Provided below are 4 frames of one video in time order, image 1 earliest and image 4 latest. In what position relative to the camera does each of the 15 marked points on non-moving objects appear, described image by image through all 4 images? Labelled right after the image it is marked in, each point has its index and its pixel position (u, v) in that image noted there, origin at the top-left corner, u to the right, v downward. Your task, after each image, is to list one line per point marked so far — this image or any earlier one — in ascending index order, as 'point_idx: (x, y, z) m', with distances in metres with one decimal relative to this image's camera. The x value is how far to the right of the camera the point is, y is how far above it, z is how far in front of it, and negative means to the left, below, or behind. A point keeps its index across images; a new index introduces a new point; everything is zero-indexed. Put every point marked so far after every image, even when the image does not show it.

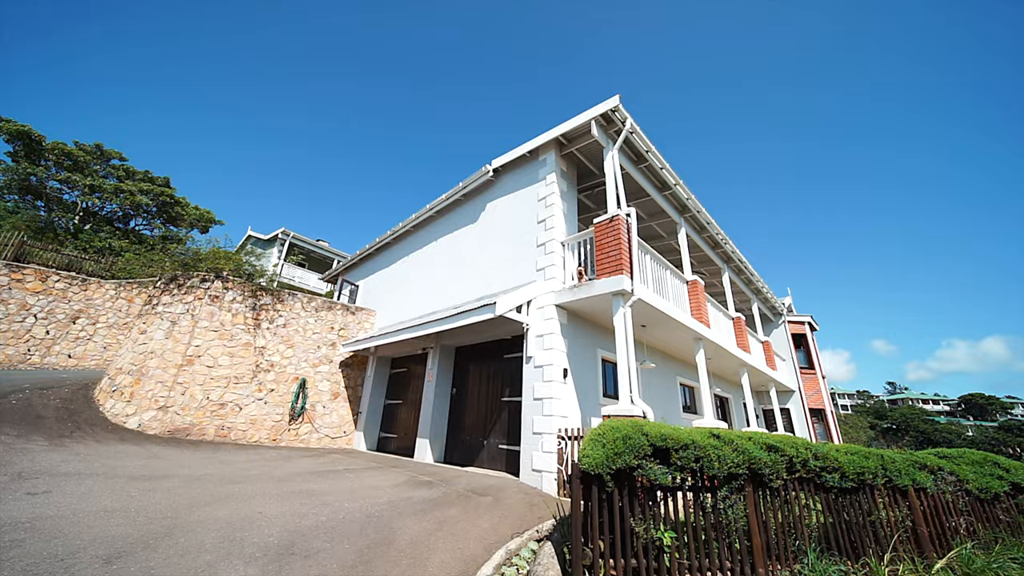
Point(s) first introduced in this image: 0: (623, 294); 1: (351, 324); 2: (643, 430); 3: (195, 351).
0: (+2.0, -0.1, +6.4) m
1: (-5.7, -1.3, +12.5) m
2: (+1.3, -1.4, +3.6) m
3: (-8.3, -1.7, +9.3) m
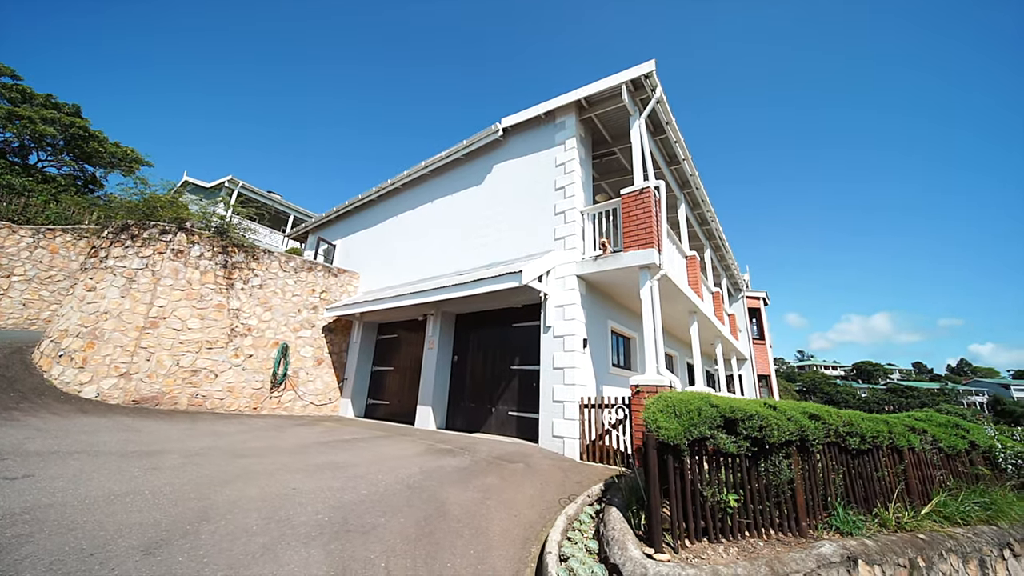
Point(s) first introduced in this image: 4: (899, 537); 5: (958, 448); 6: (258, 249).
0: (+2.5, +0.4, +6.4) m
1: (-5.9, 0.0, +11.7) m
2: (+2.1, -1.2, +3.7) m
3: (-8.2, -0.6, +8.2) m
4: (+4.2, -2.7, +3.9) m
5: (+6.8, -2.4, +5.4) m
6: (-7.3, +1.1, +10.1) m
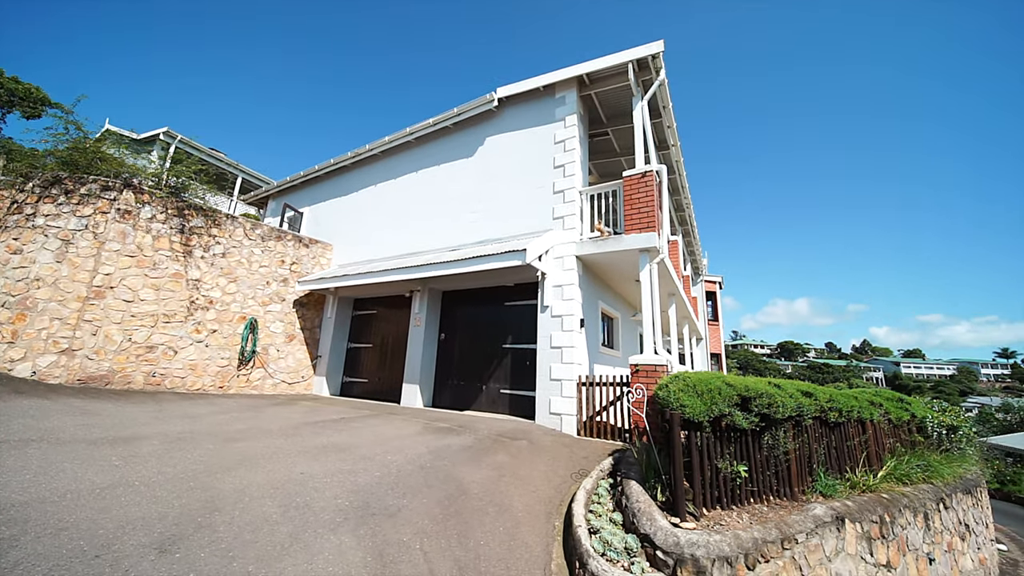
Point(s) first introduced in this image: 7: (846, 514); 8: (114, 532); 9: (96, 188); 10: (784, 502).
0: (+2.6, +0.7, +6.6) m
1: (-6.4, +0.9, +10.9) m
2: (+2.4, -1.0, +4.0) m
3: (-8.3, +0.1, +7.2) m
4: (+4.5, -2.6, +4.4) m
5: (+6.8, -2.3, +6.2) m
6: (-7.5, +1.9, +9.1) m
7: (+3.7, -2.5, +3.9) m
8: (-3.0, -1.8, +2.7) m
9: (-8.6, +2.1, +7.4) m
10: (+3.1, -2.4, +4.1) m
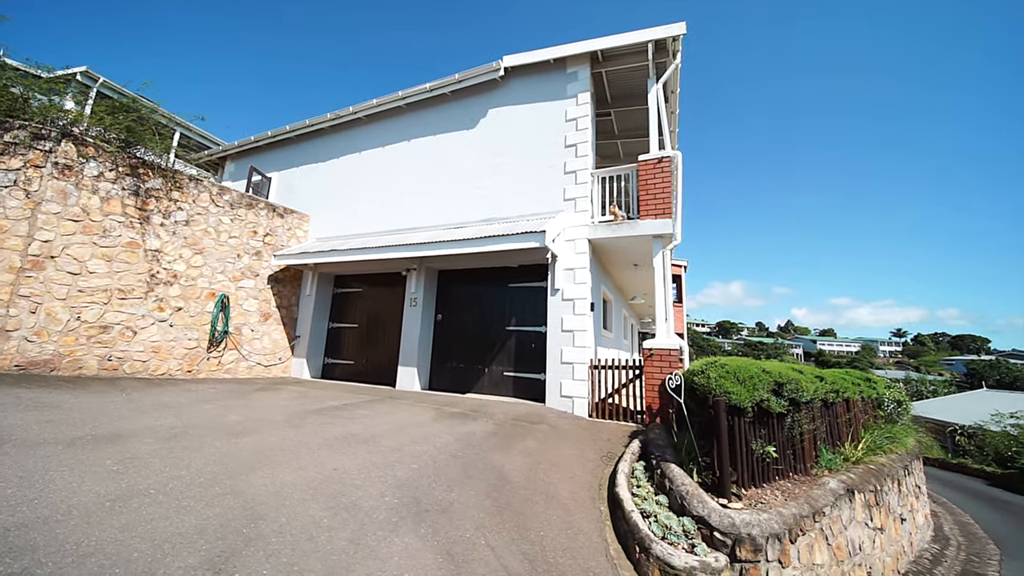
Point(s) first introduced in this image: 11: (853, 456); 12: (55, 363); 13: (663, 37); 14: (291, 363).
0: (+2.8, +1.0, +6.6) m
1: (-6.5, +1.6, +9.9) m
2: (+2.9, -0.9, +4.1) m
3: (-8.0, +0.7, +6.1) m
4: (+4.9, -2.5, +4.9) m
5: (+7.0, -2.1, +6.9) m
6: (-7.4, +2.6, +7.9) m
7: (+4.2, -2.4, +4.3) m
8: (-2.3, -1.7, +2.3) m
9: (-8.3, +2.6, +6.1) m
10: (+3.6, -2.3, +4.4) m
11: (+5.0, -2.5, +5.2) m
12: (-7.8, -1.3, +6.1) m
13: (+2.9, +5.0, +7.0) m
14: (-6.1, -2.1, +9.7) m
